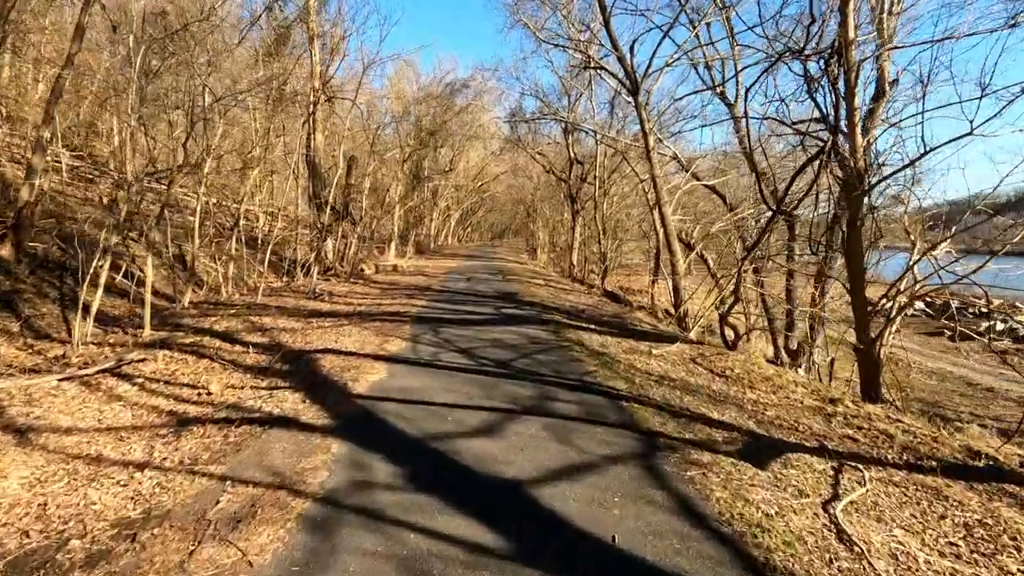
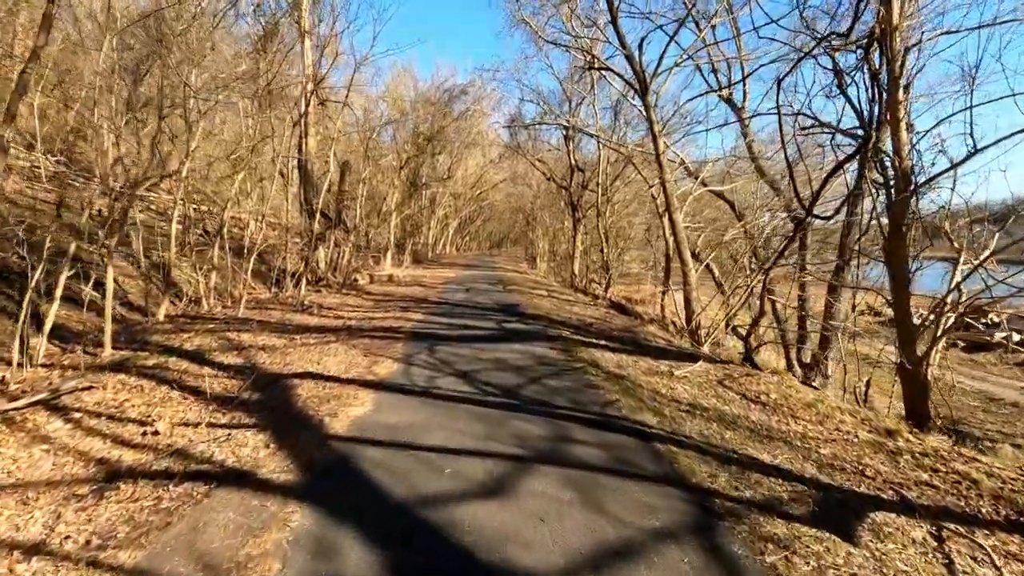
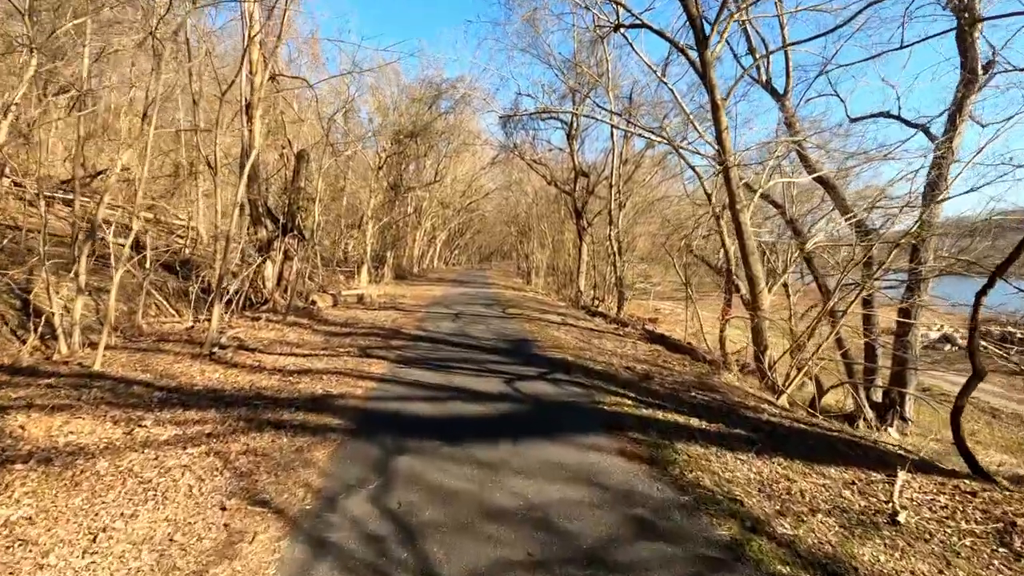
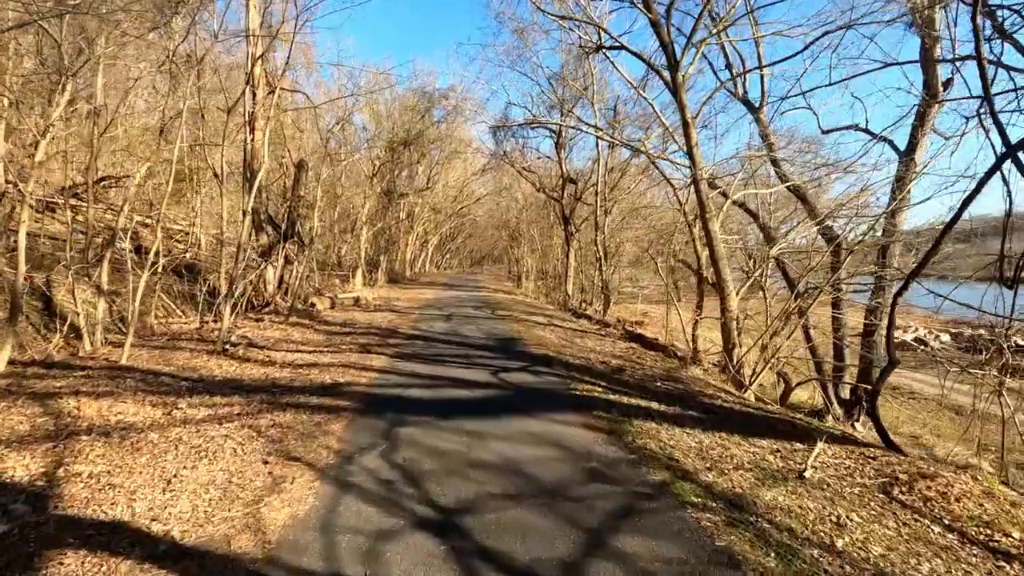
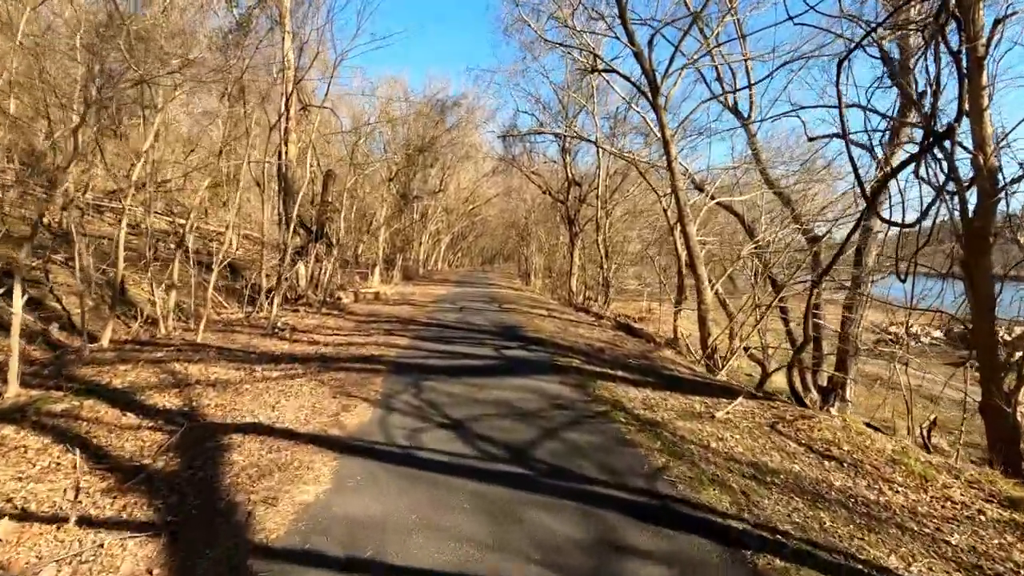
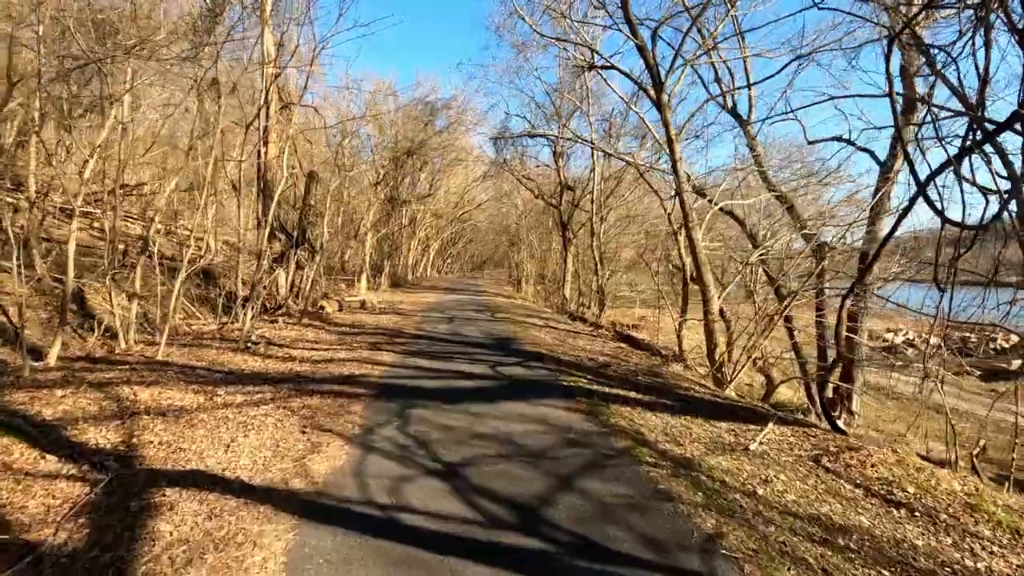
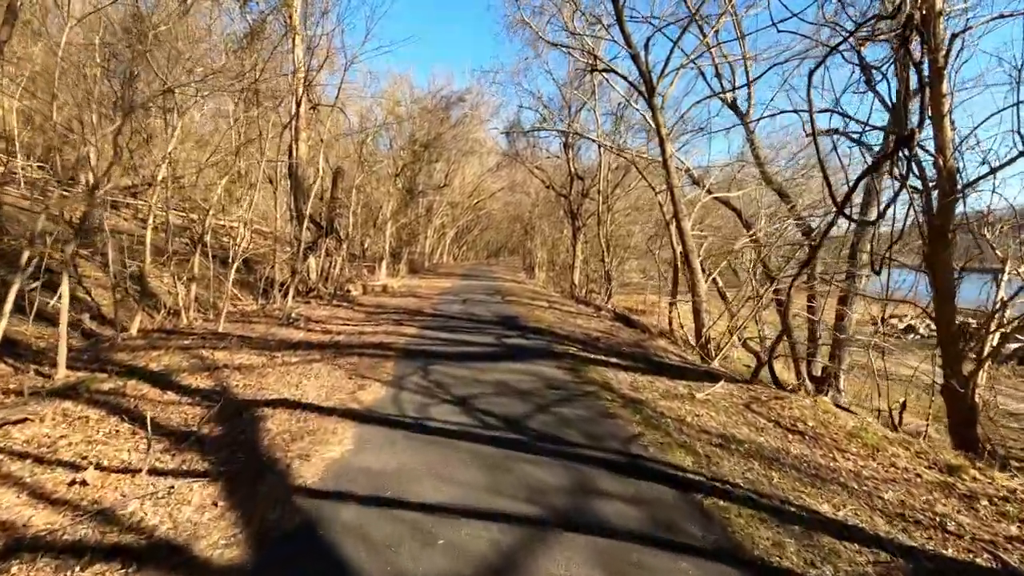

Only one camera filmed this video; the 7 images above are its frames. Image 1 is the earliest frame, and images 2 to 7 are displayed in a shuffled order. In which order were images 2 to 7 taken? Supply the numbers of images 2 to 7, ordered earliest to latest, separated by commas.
2, 7, 5, 6, 4, 3
